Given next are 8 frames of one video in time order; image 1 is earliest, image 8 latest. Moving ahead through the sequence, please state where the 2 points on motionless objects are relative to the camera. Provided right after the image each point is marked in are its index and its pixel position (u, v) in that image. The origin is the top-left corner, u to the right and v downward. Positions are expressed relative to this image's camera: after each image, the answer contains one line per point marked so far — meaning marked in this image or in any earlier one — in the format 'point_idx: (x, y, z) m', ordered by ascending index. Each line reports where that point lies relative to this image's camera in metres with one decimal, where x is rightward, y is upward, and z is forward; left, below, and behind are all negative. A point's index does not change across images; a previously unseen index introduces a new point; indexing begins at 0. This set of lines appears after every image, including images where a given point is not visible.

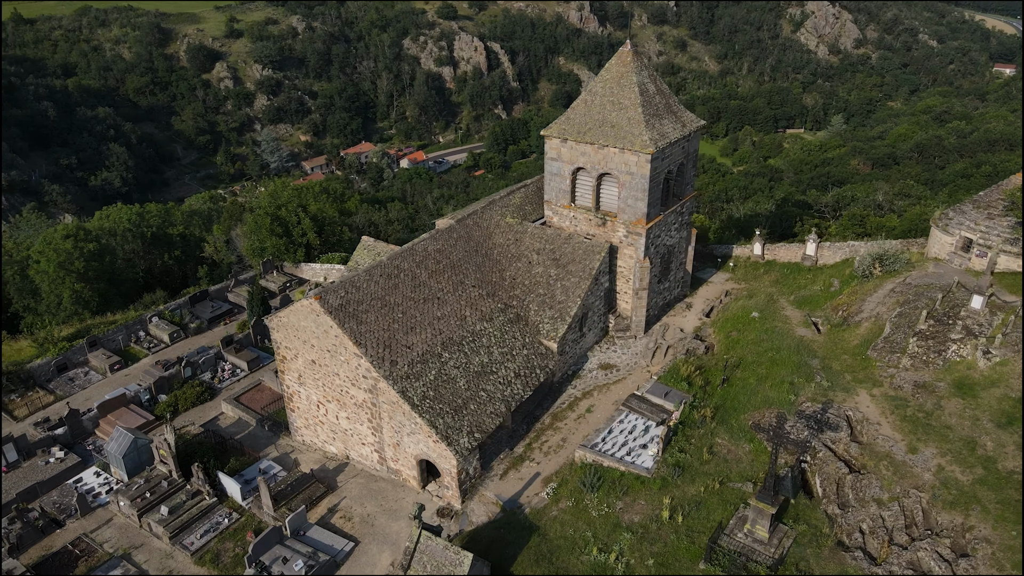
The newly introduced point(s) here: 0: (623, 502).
0: (+2.8, -5.4, +18.4) m
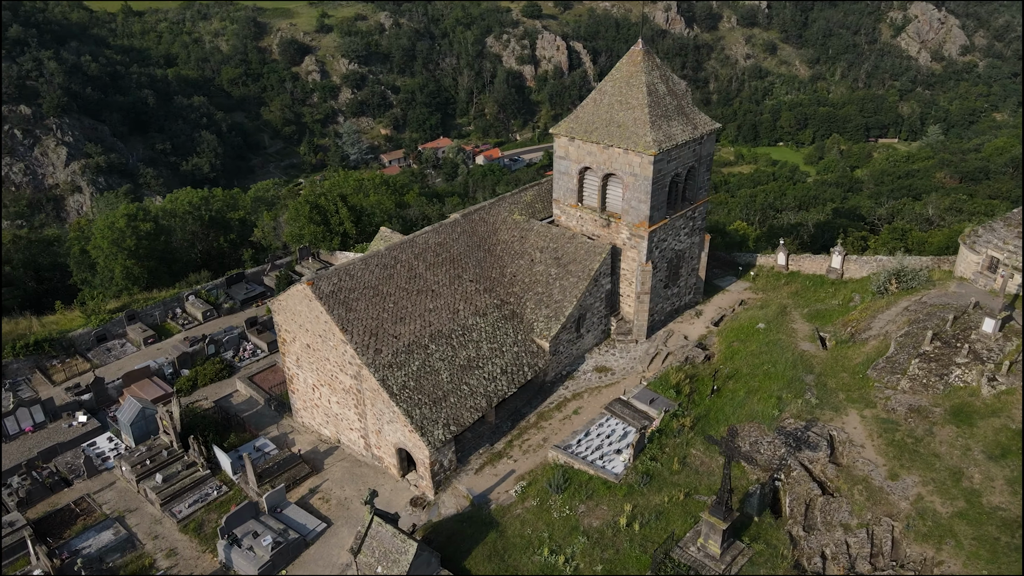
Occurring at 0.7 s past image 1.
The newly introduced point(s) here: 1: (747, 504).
0: (+1.8, -5.4, +18.1) m
1: (+5.5, -5.0, +17.1) m
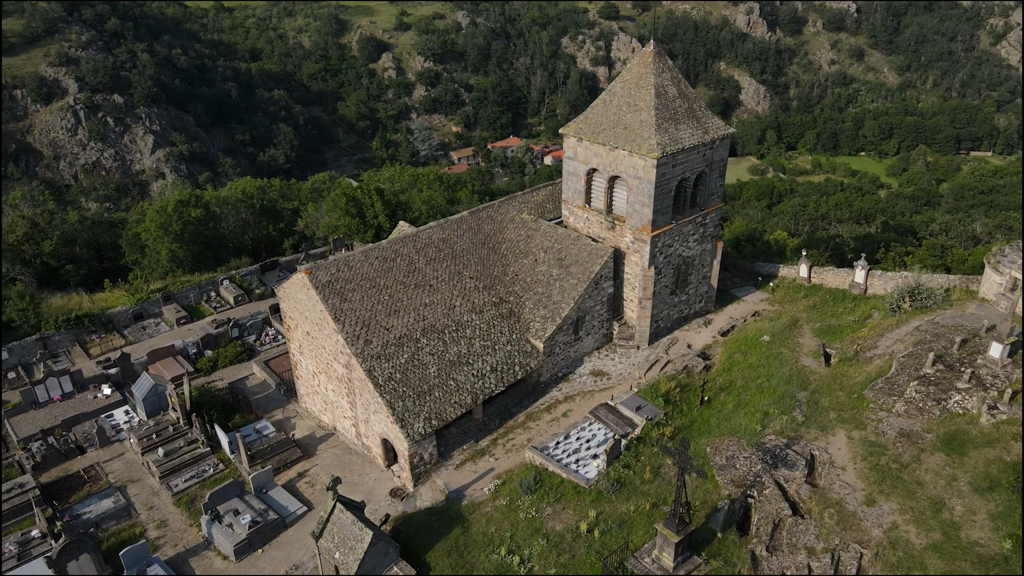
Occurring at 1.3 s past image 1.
0: (+1.0, -5.5, +18.0) m
1: (+4.6, -5.3, +16.6) m
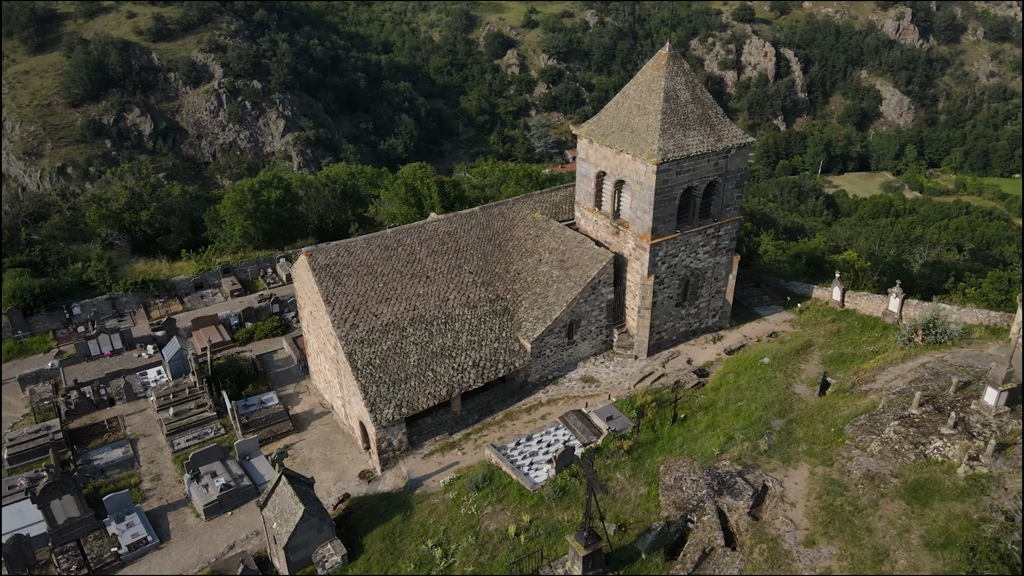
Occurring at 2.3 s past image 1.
0: (-0.5, -5.4, +17.9) m
1: (+2.9, -5.5, +16.1) m
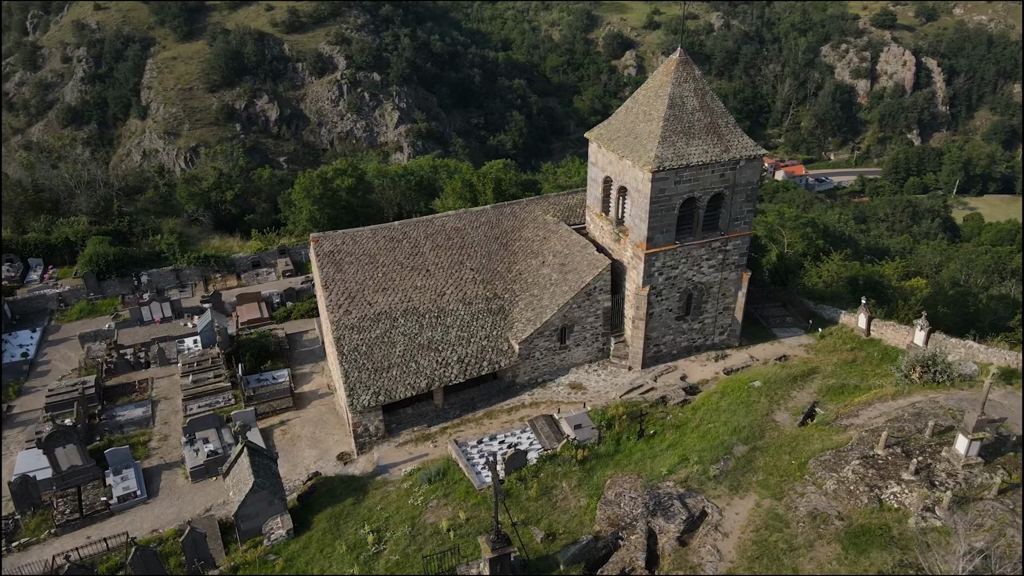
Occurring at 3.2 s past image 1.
0: (-1.9, -5.3, +18.2) m
1: (+1.2, -5.7, +15.8) m
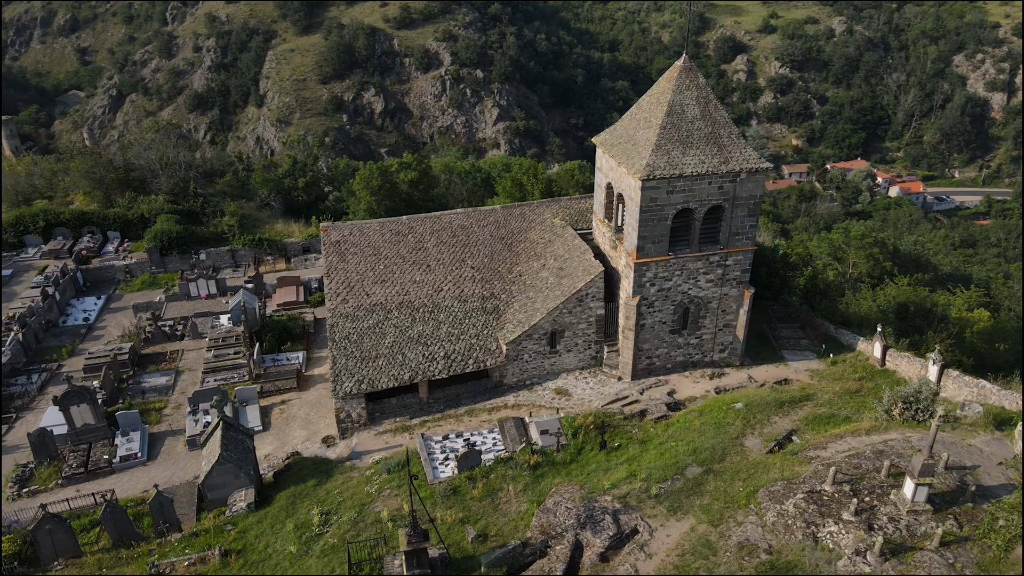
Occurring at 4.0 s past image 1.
0: (-3.1, -5.2, +18.6) m
1: (-0.5, -5.7, +15.8) m
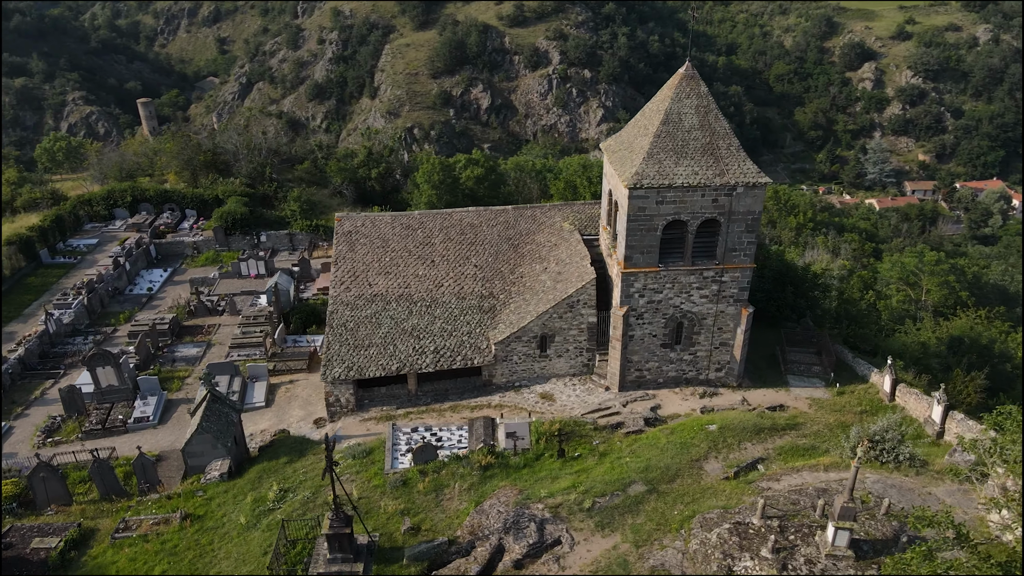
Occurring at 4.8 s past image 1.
0: (-4.3, -5.0, +19.2) m
1: (-2.1, -5.7, +16.1) m
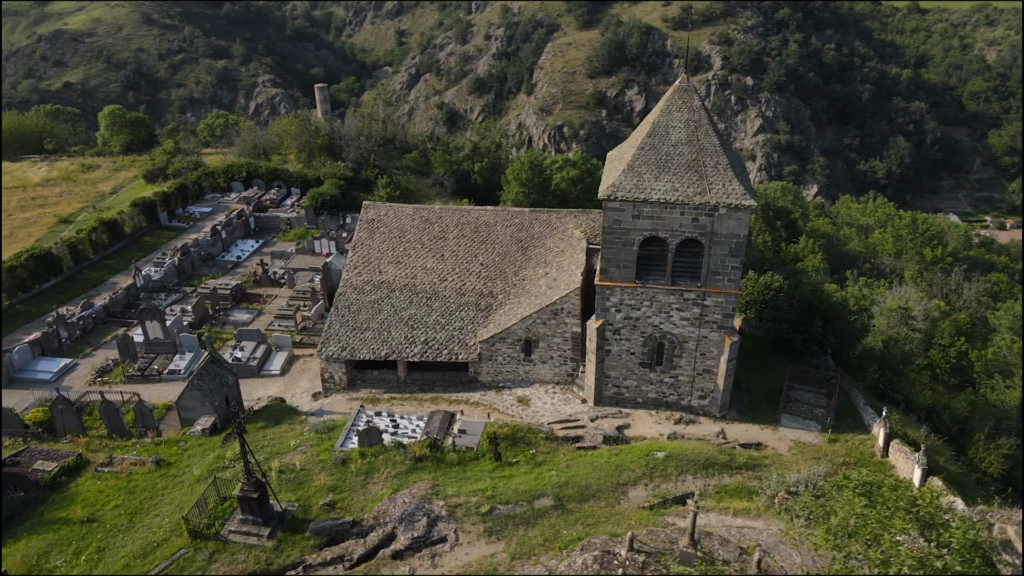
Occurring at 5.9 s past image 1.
0: (-5.8, -4.5, +20.3) m
1: (-4.4, -5.4, +16.9) m
